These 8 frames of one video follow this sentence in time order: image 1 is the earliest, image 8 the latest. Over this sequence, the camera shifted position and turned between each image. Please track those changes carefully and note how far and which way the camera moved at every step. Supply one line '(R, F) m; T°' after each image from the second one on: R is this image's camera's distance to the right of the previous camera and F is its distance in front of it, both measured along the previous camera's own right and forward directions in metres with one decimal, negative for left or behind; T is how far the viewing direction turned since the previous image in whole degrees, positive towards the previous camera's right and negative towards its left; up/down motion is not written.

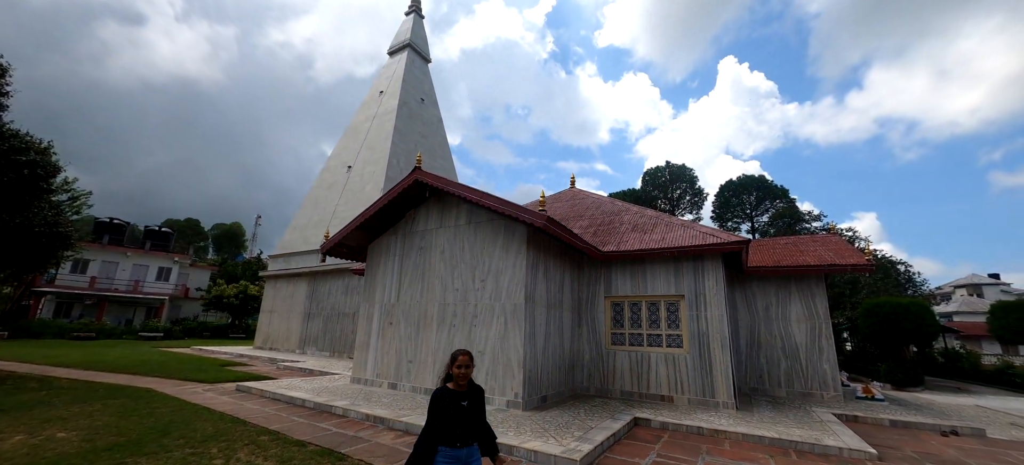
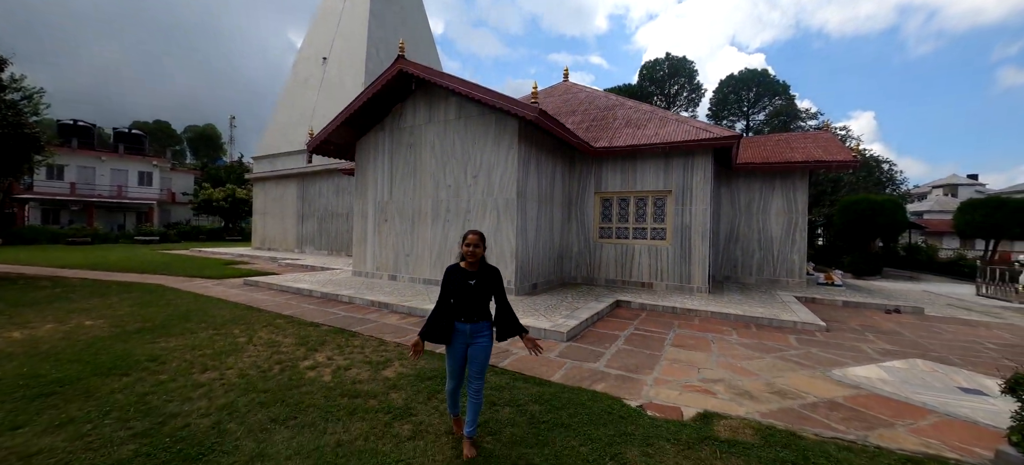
(0.0, -0.1) m; +1°
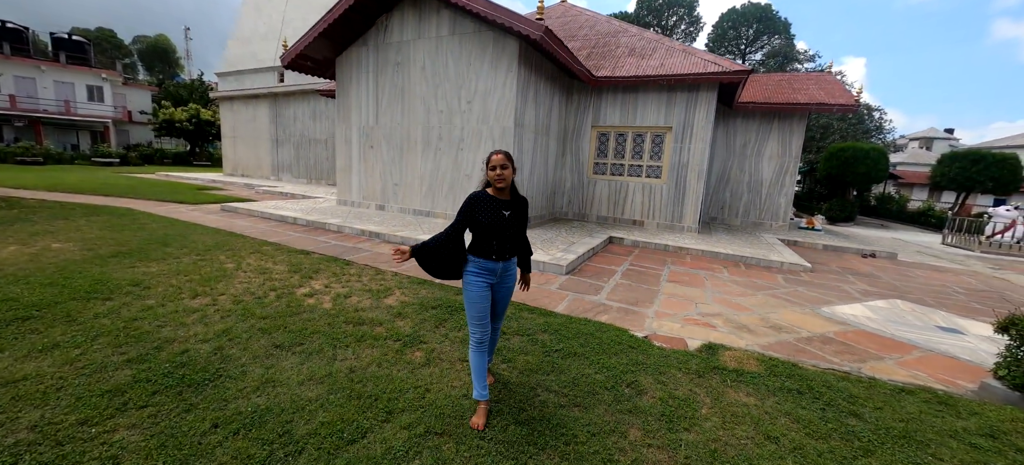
(-0.2, +0.2) m; +3°
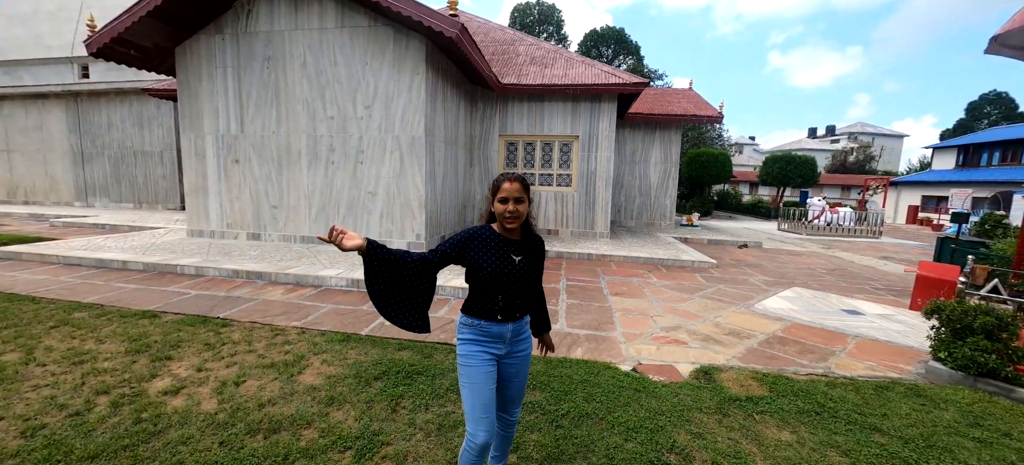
(-0.5, +0.7) m; +17°
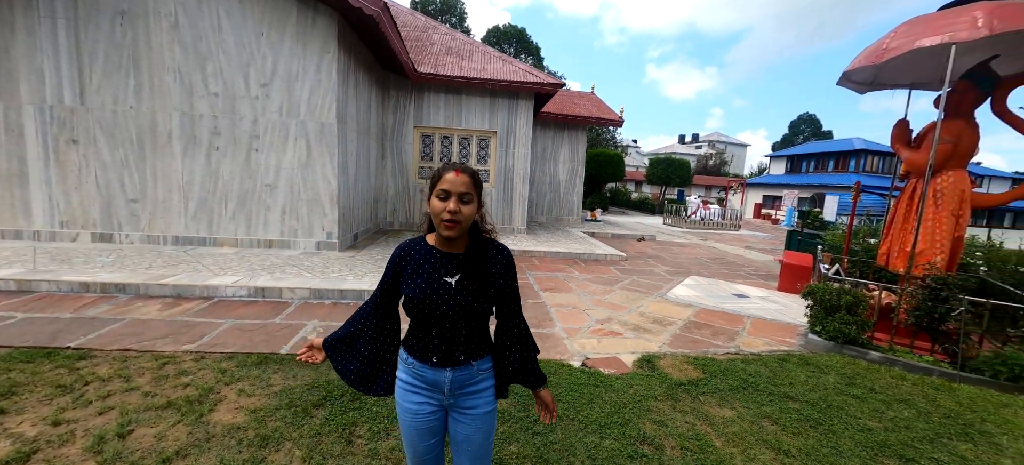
(-0.3, +0.2) m; +14°
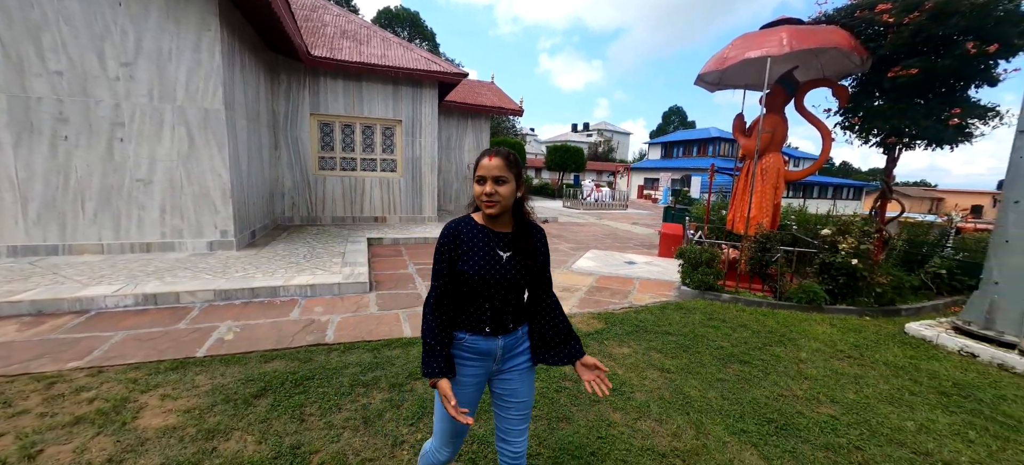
(-0.2, -0.3) m; +14°
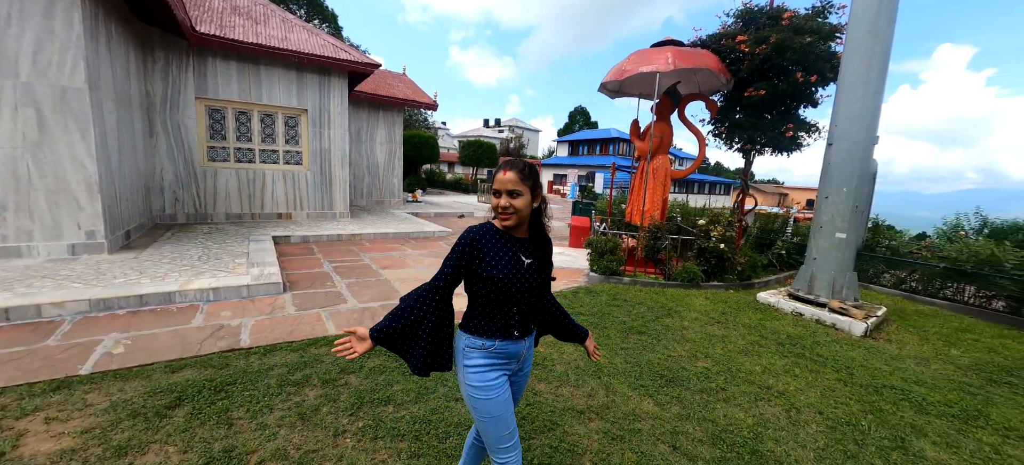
(-0.1, -0.2) m; +13°
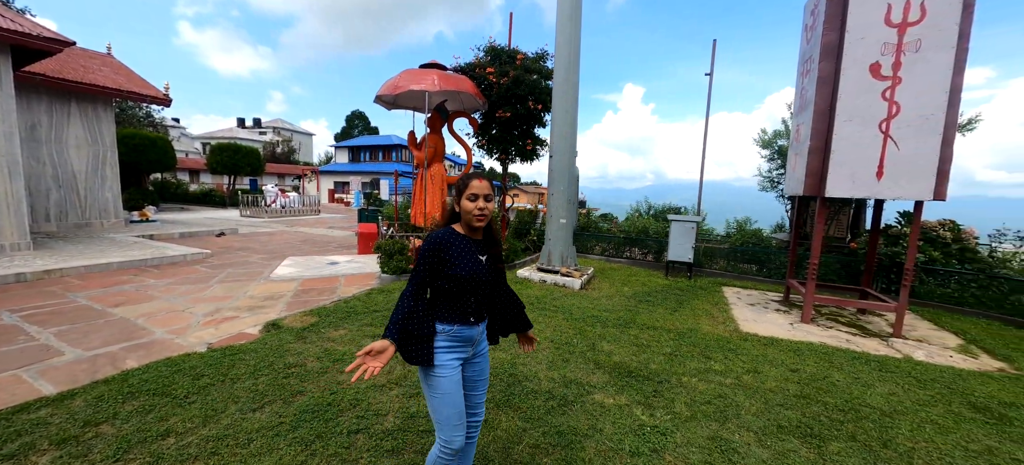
(-0.1, -0.6) m; +30°
